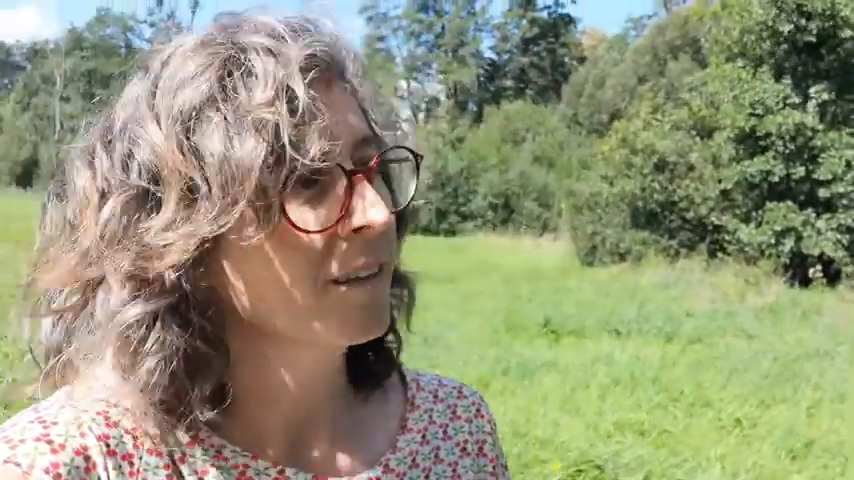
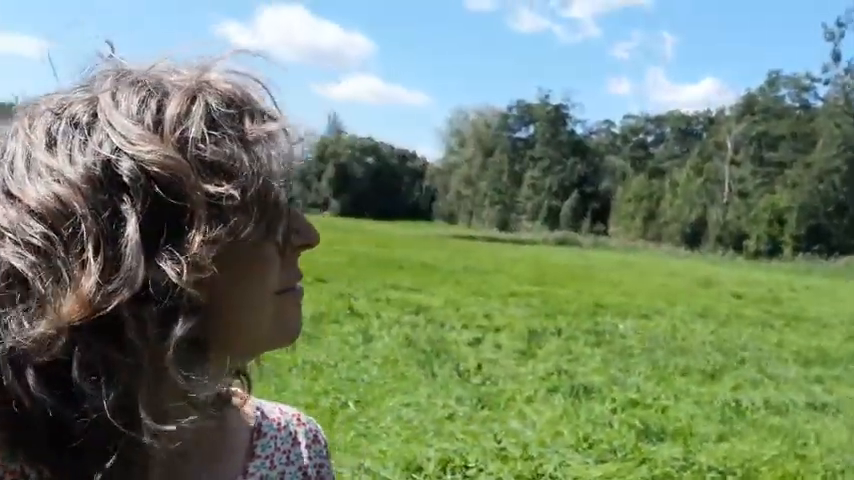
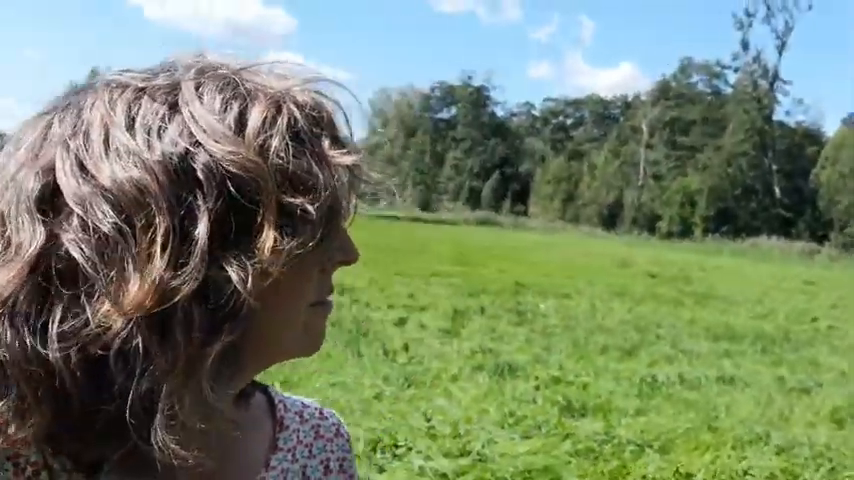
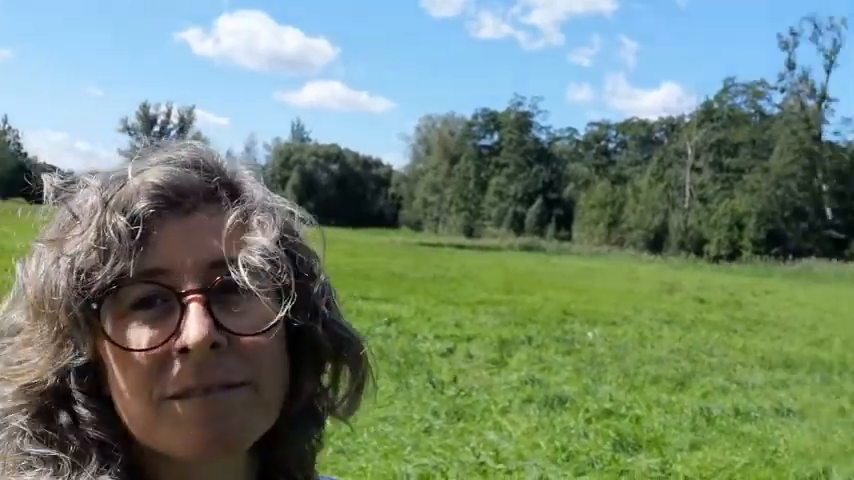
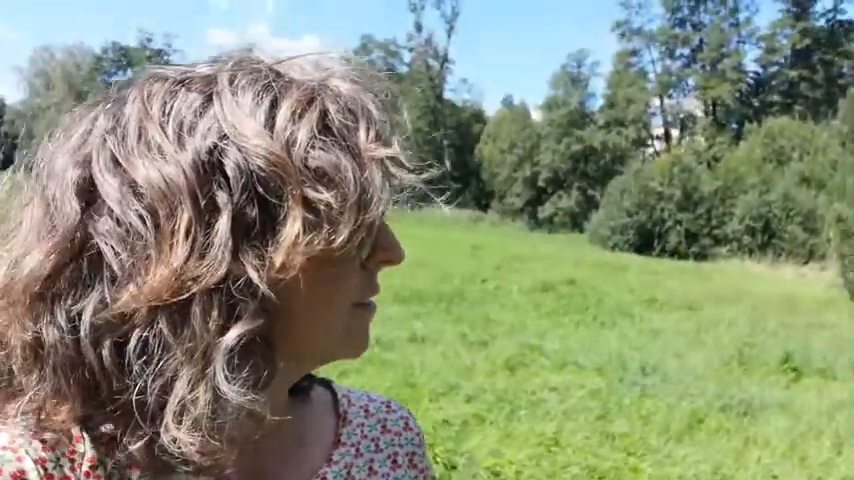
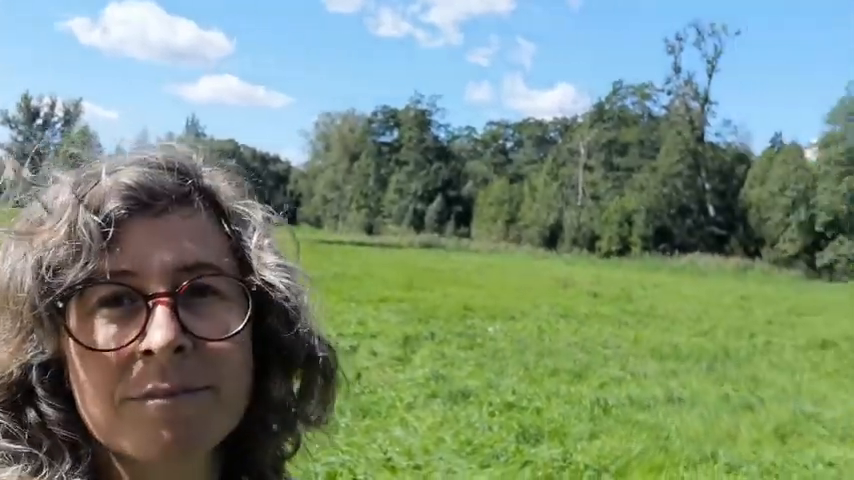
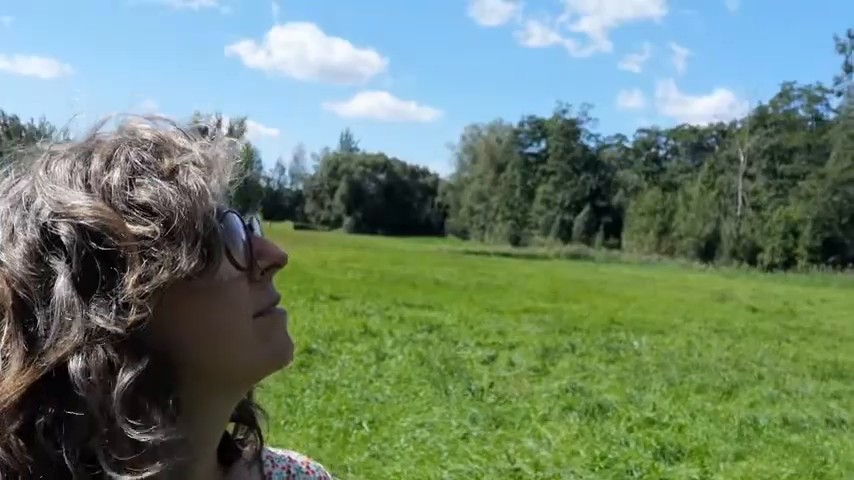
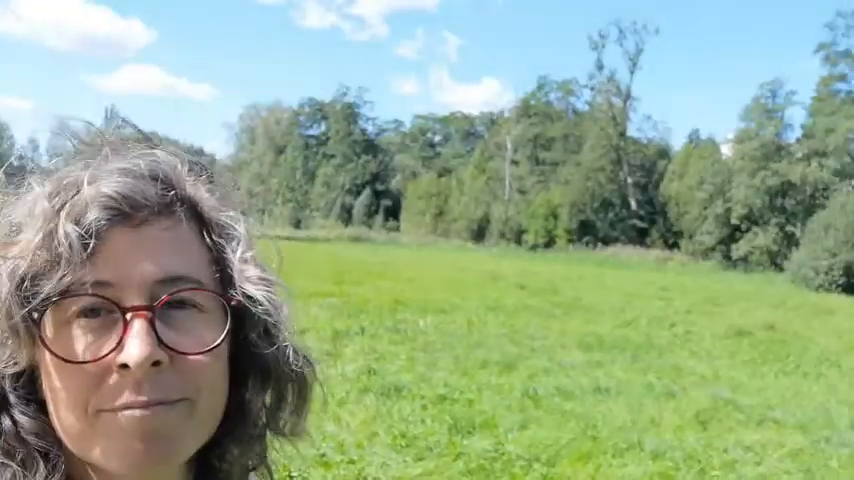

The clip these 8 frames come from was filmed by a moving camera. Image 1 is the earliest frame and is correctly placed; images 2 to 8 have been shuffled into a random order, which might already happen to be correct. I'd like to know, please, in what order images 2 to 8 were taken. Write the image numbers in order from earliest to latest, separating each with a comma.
5, 3, 2, 7, 4, 6, 8
